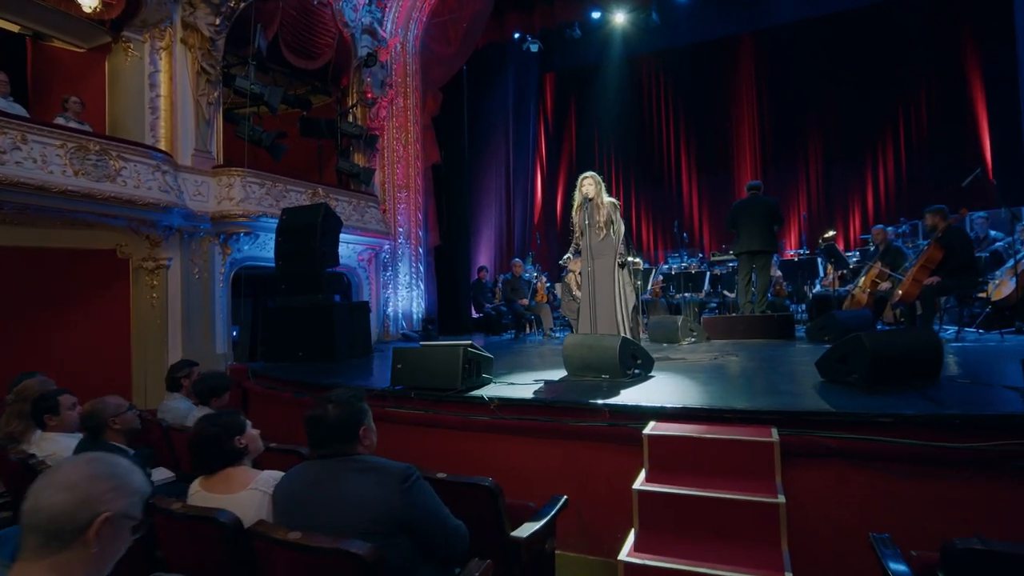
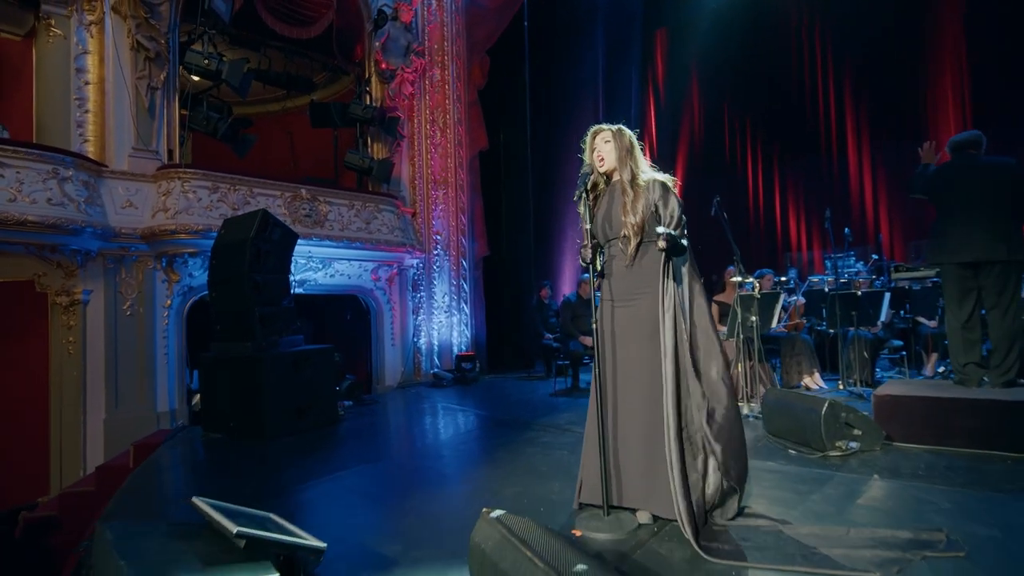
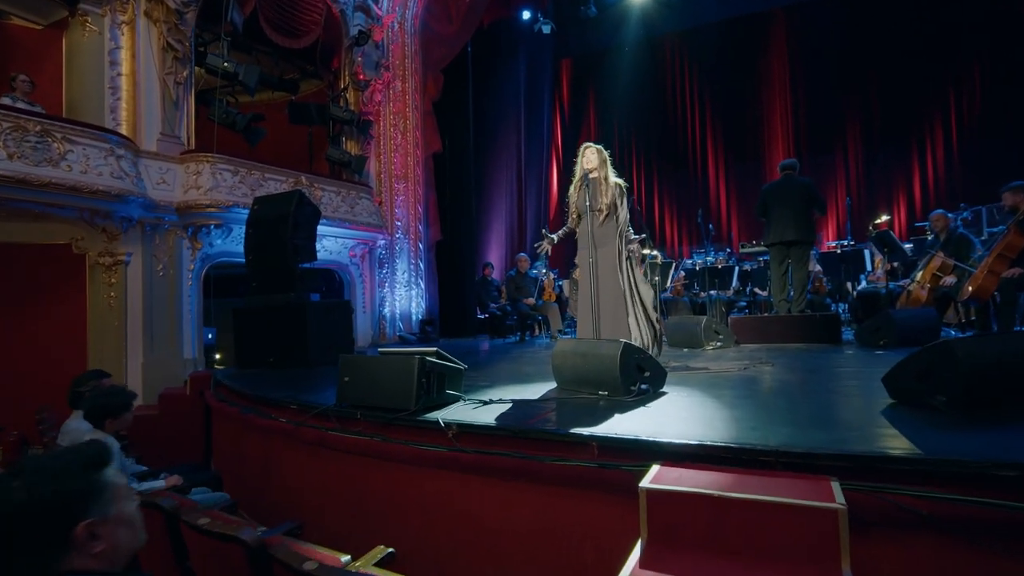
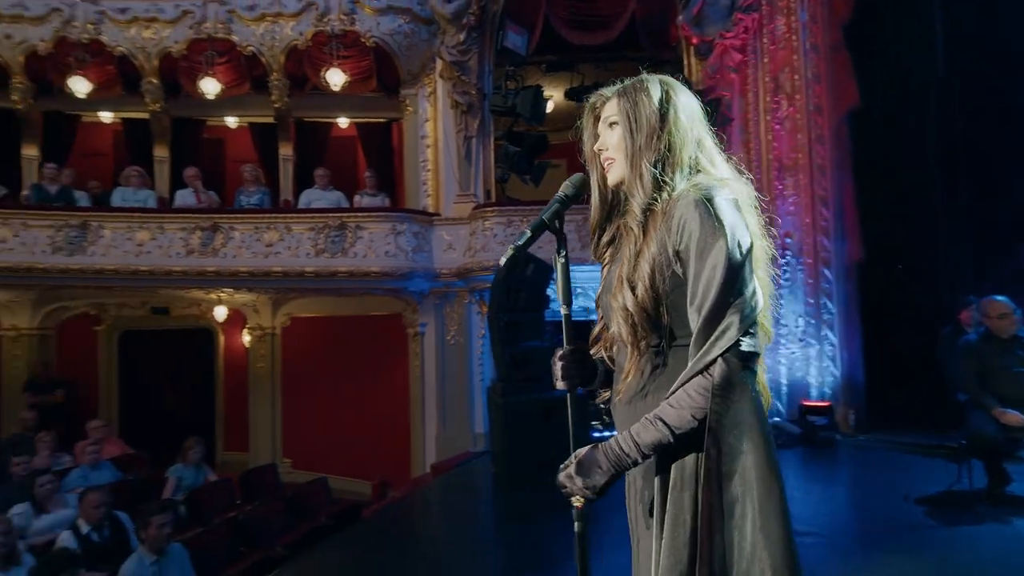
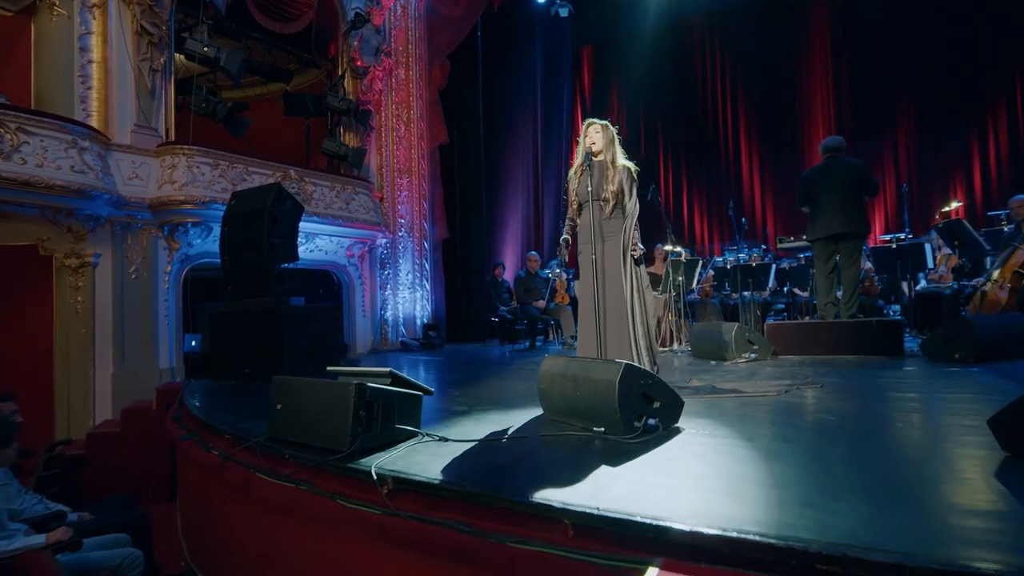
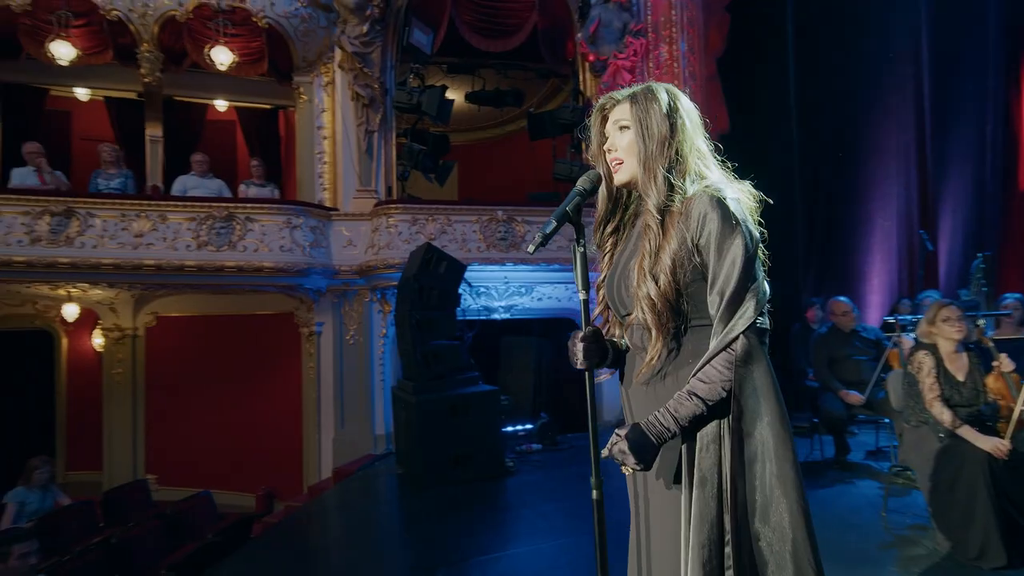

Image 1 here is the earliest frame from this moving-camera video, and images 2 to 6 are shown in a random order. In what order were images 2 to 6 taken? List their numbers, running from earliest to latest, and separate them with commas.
3, 5, 2, 6, 4
